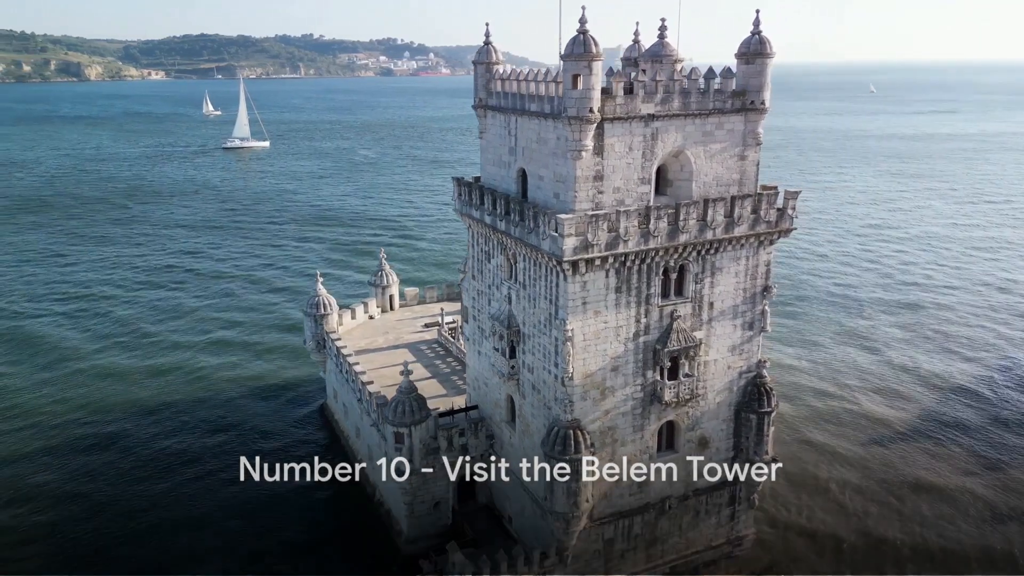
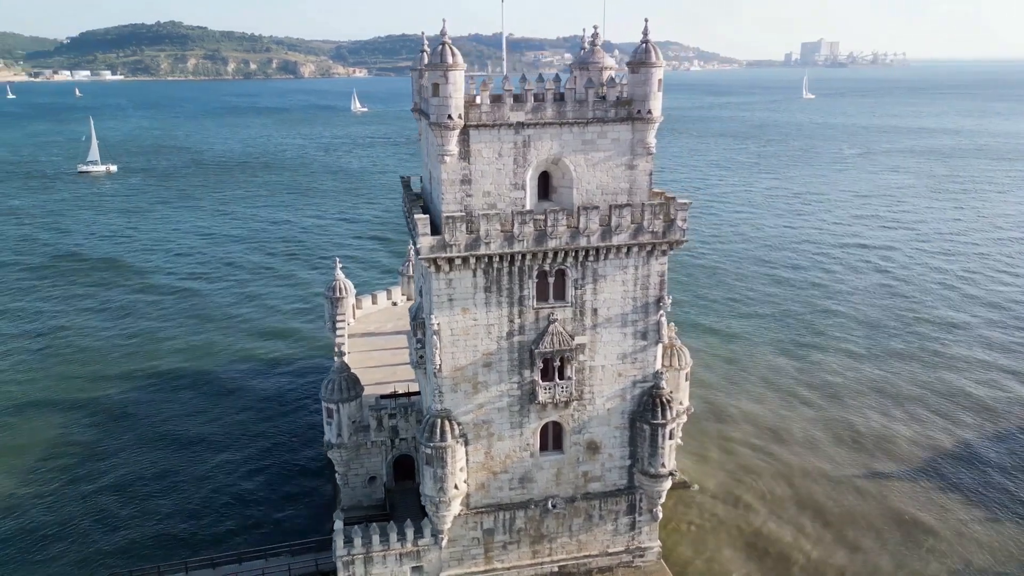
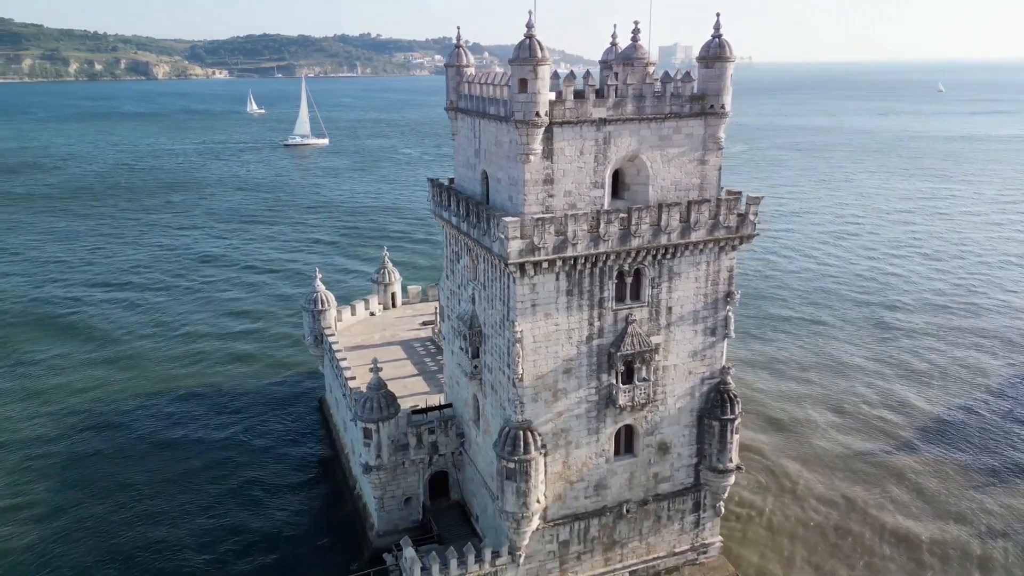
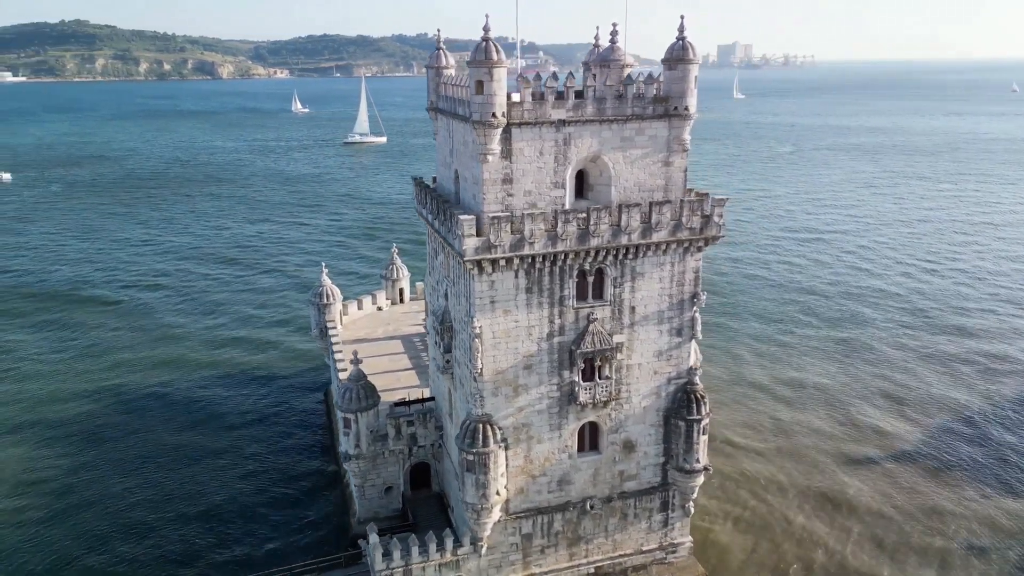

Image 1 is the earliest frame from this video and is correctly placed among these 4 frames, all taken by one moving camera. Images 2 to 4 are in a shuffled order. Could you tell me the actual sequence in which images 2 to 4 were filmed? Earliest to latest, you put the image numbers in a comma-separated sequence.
3, 4, 2
